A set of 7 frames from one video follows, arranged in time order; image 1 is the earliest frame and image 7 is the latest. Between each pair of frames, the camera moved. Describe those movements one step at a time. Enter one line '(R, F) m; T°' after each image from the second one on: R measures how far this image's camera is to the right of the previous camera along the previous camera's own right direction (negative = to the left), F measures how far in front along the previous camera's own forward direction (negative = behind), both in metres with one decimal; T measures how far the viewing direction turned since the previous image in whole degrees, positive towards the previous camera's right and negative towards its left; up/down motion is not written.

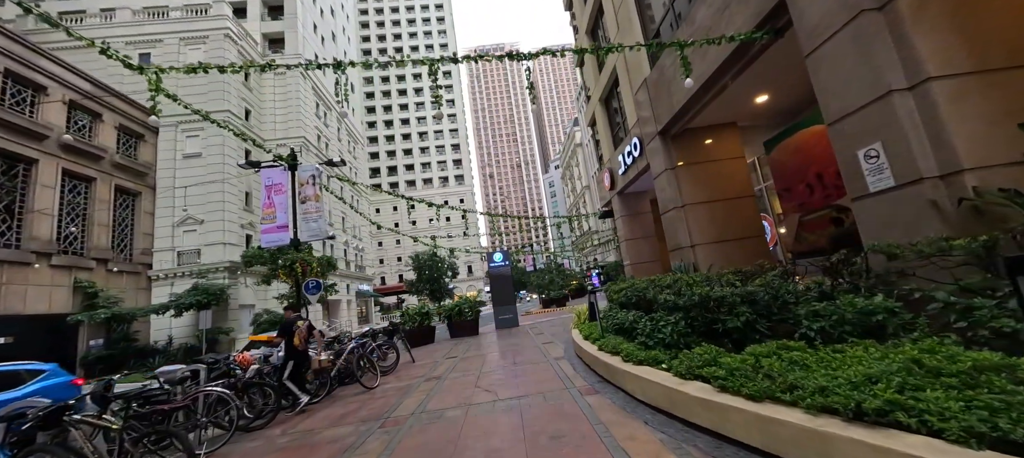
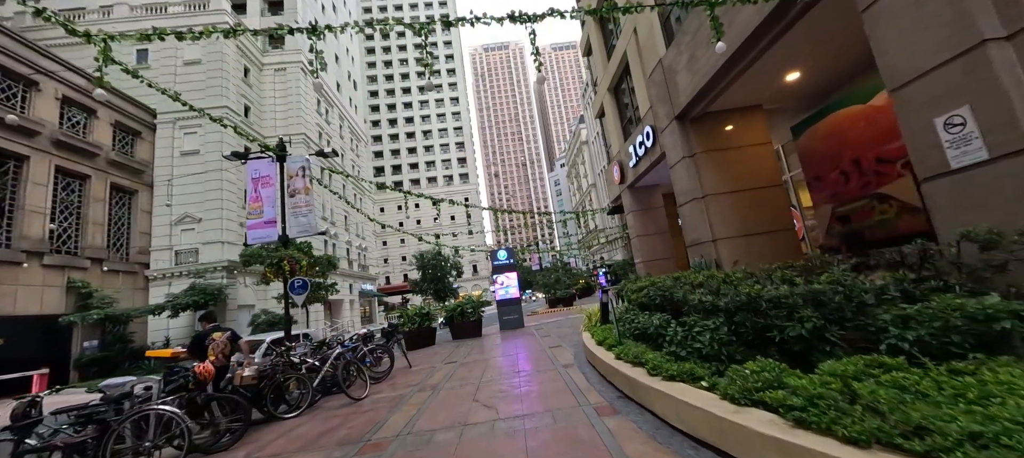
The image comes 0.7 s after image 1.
(0.0, +0.7) m; -1°
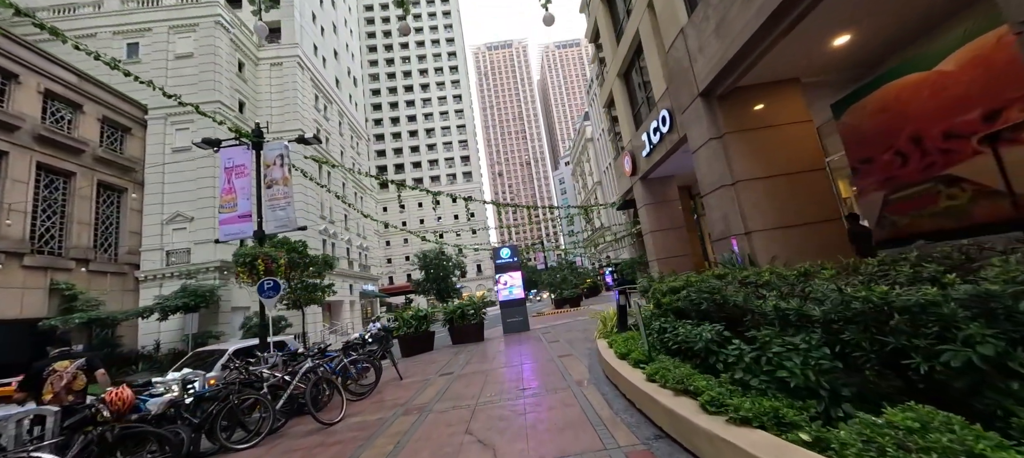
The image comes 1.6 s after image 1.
(0.0, +0.9) m; -1°
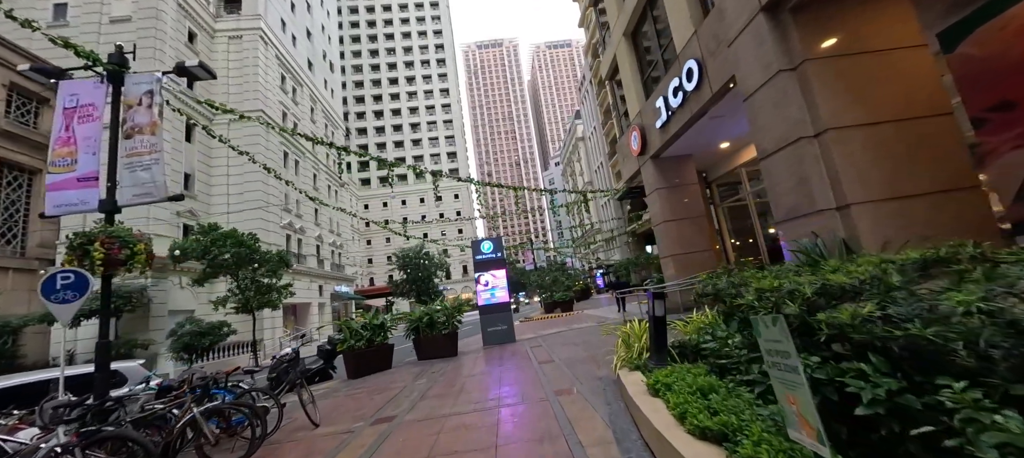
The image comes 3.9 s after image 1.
(+0.2, +2.3) m; +2°
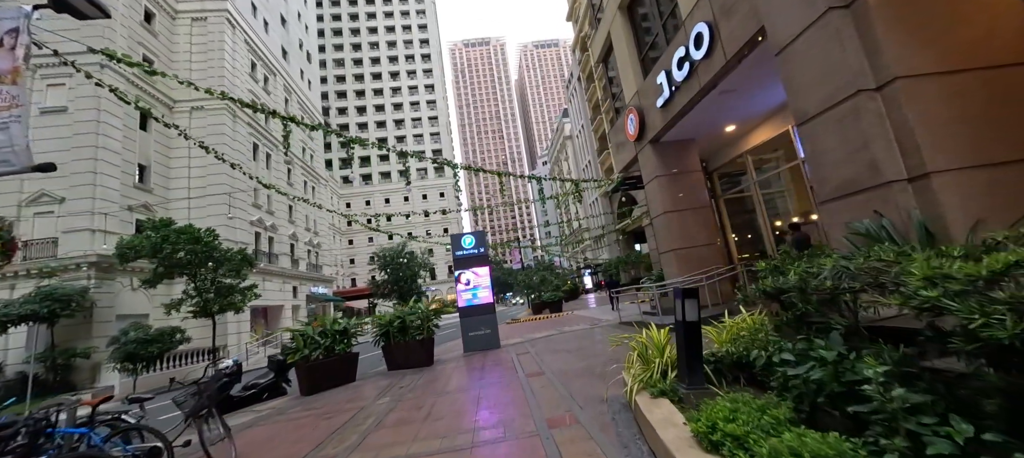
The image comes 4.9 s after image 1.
(+0.1, +1.1) m; +2°
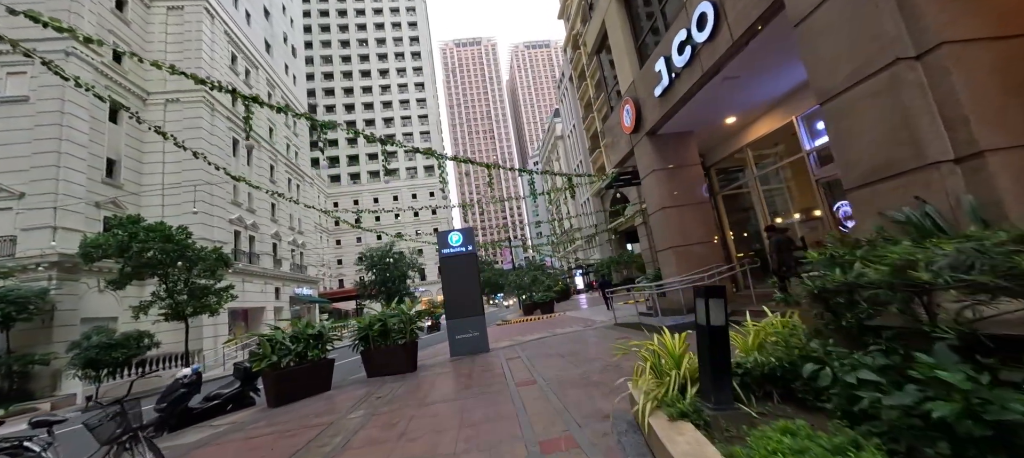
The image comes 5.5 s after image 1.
(0.0, +0.5) m; +1°
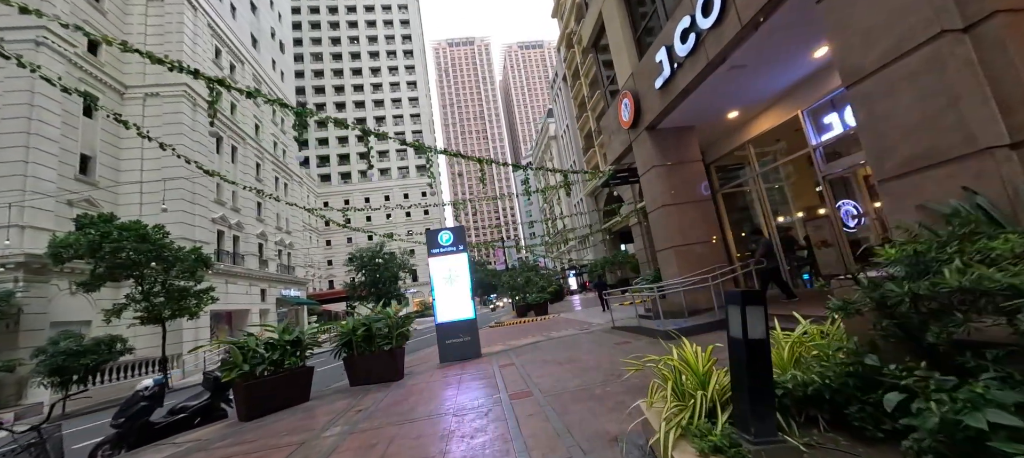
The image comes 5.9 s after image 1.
(0.0, +0.4) m; +1°
